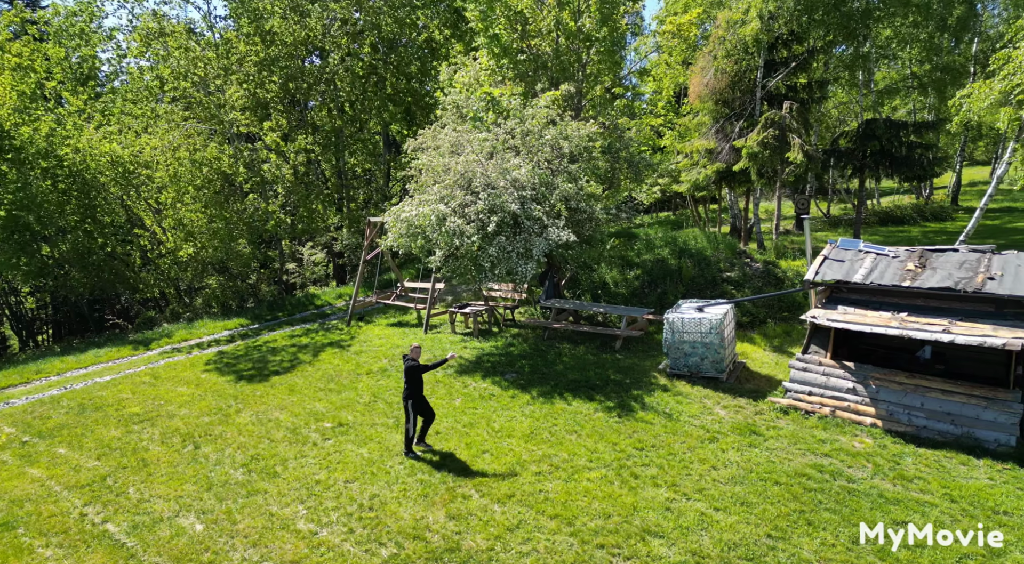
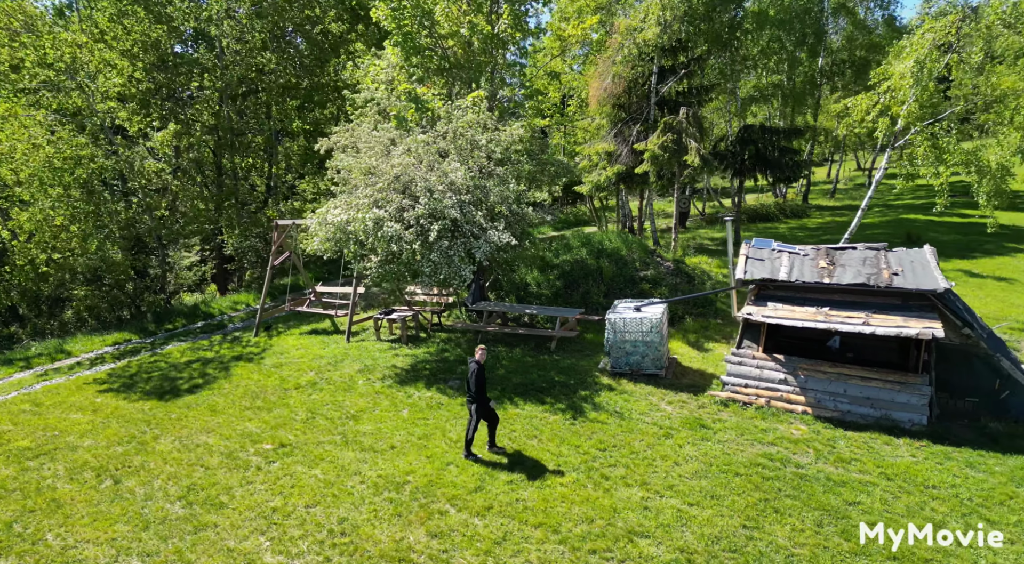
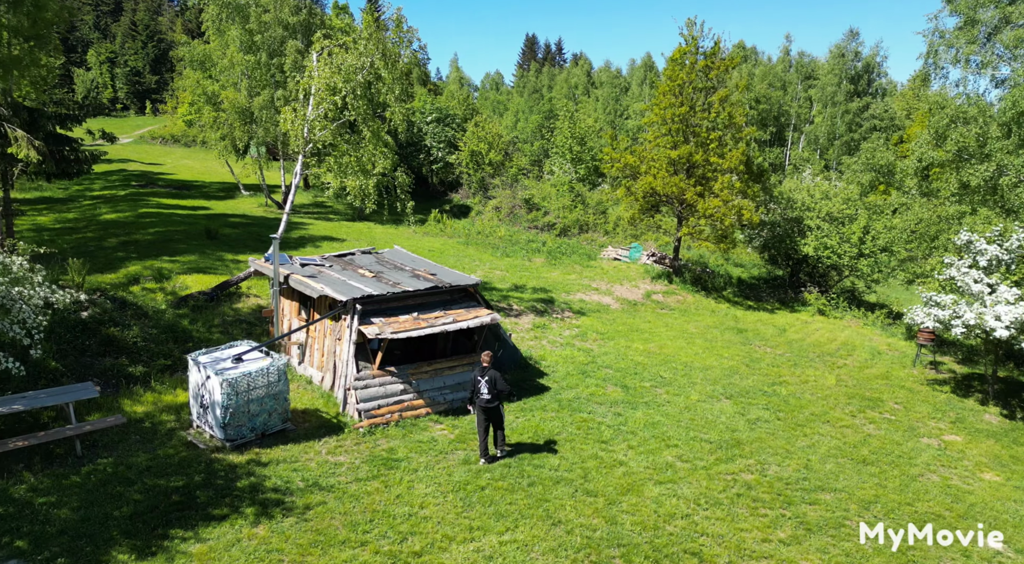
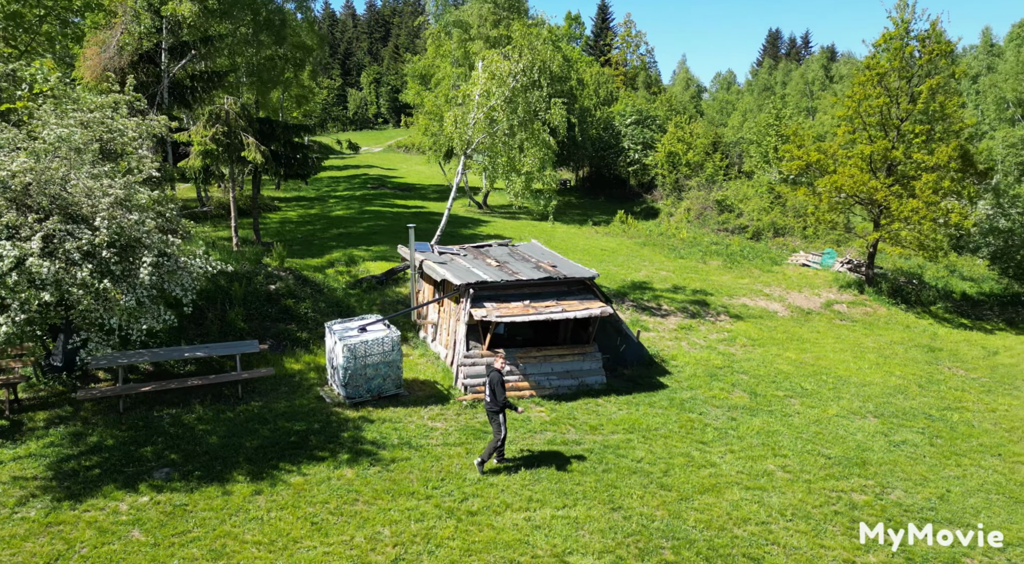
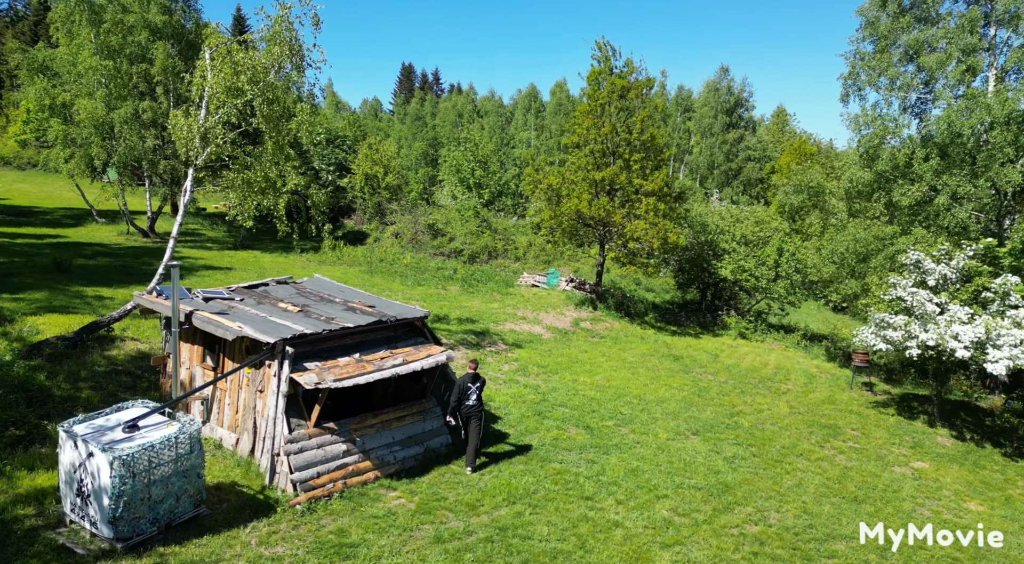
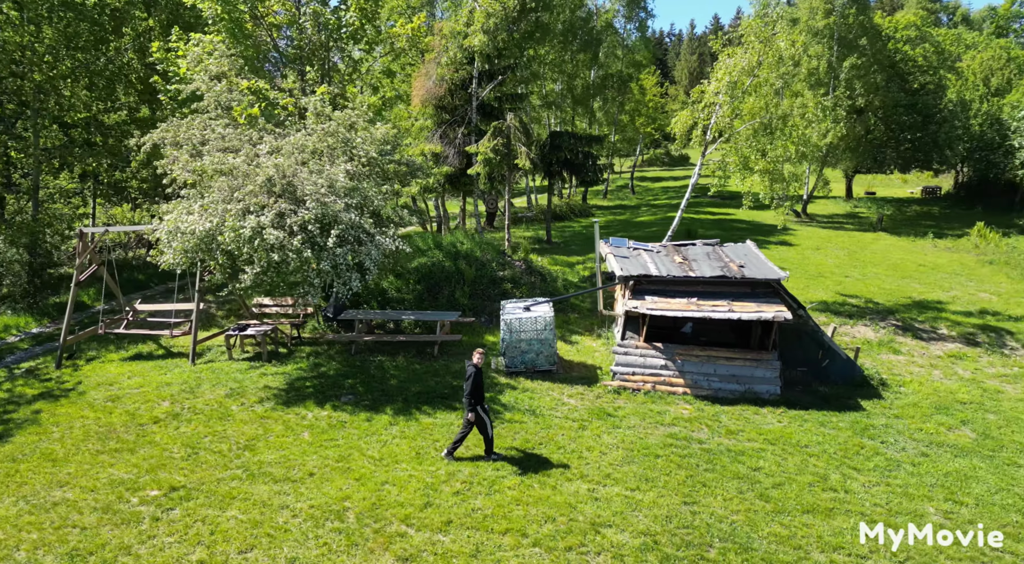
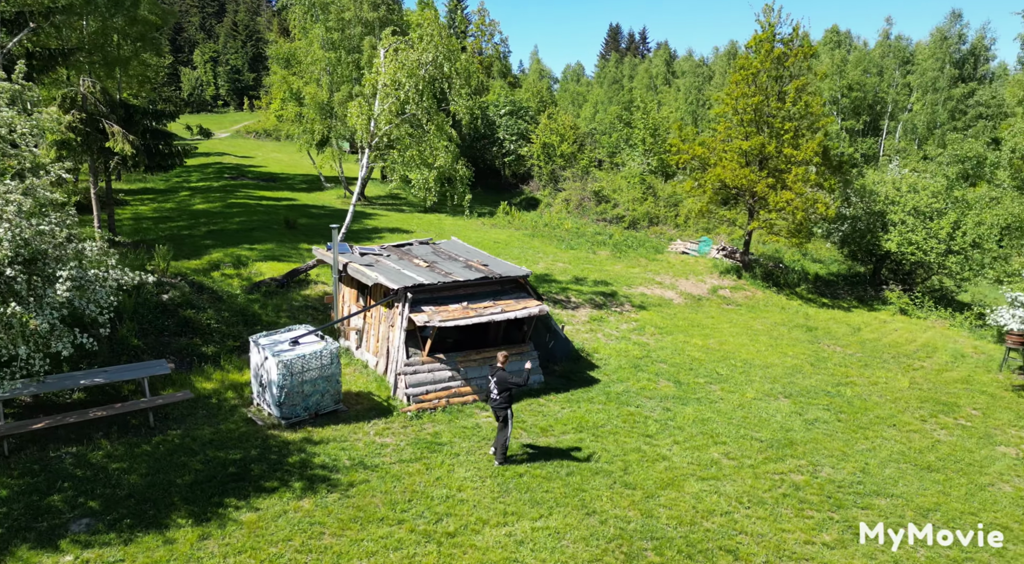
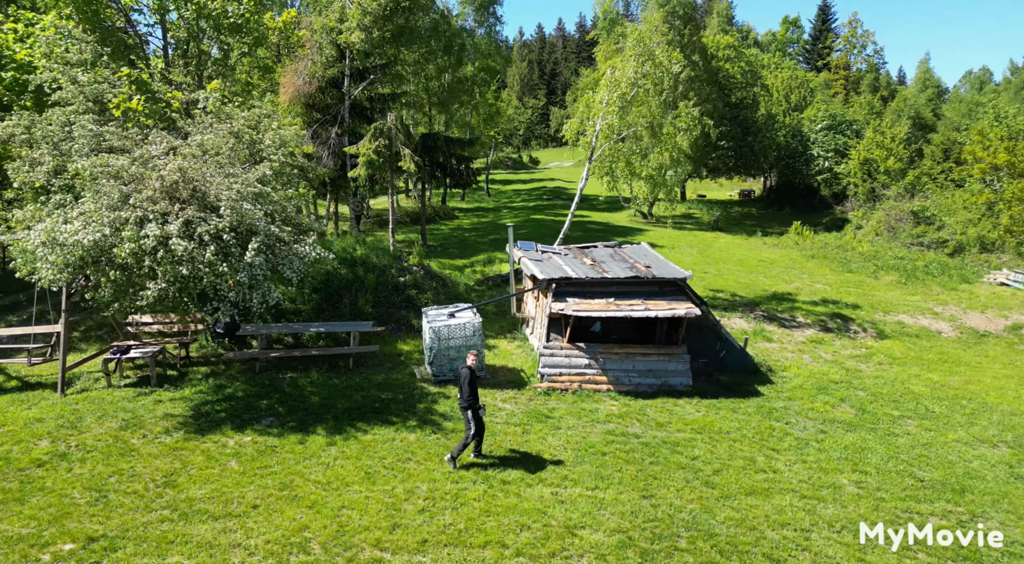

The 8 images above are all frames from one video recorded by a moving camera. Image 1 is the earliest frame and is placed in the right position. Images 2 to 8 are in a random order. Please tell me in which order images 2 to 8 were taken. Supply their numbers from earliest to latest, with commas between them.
2, 6, 8, 4, 7, 3, 5
